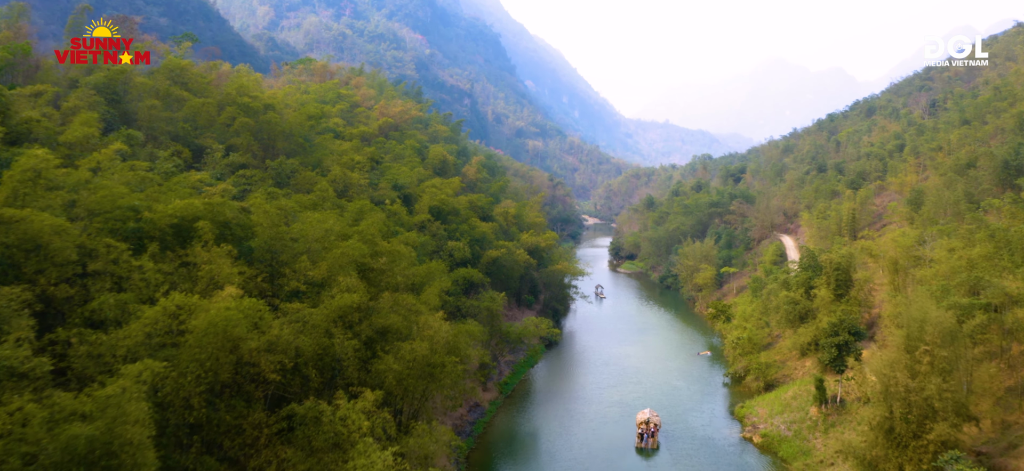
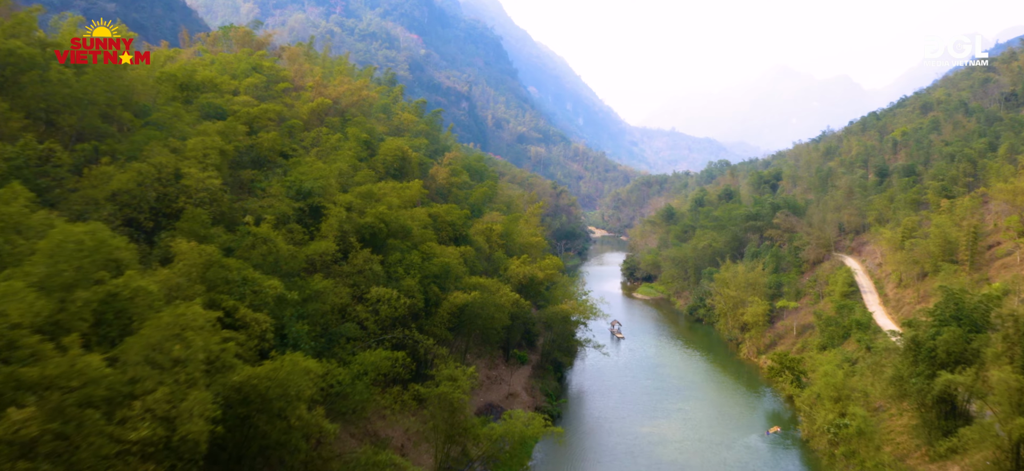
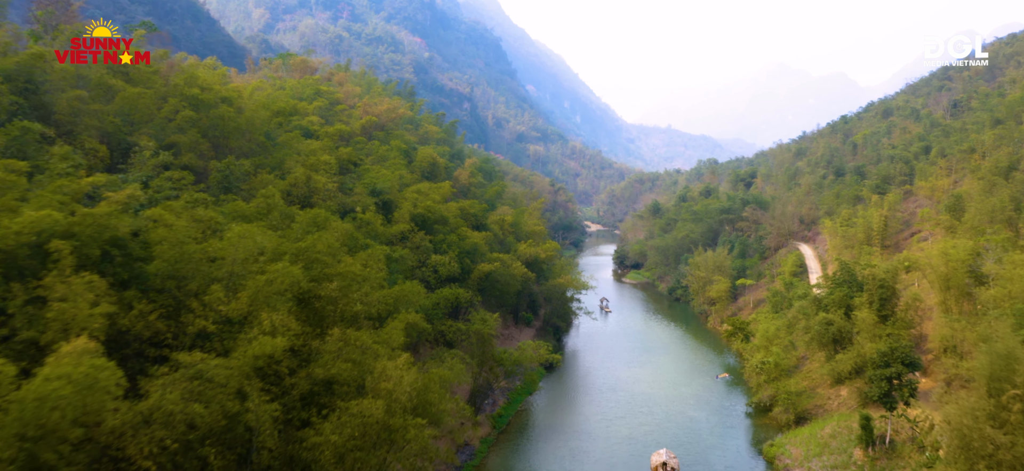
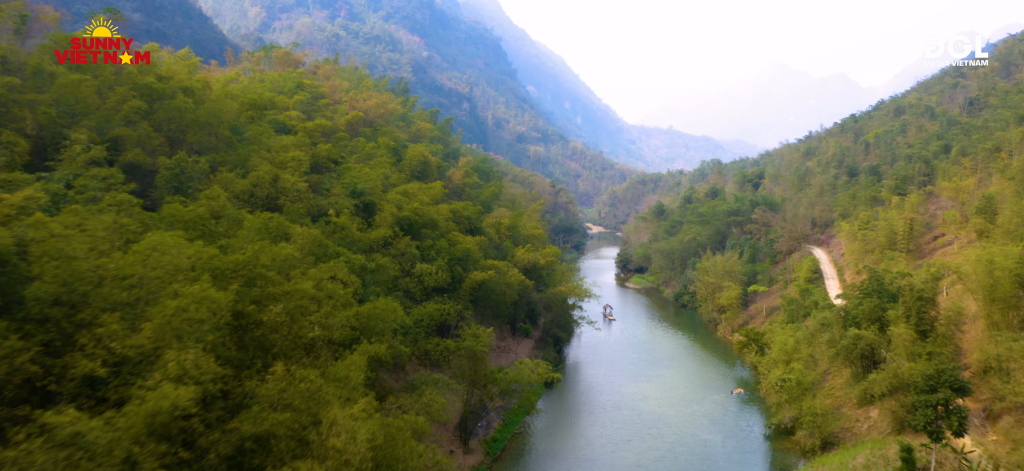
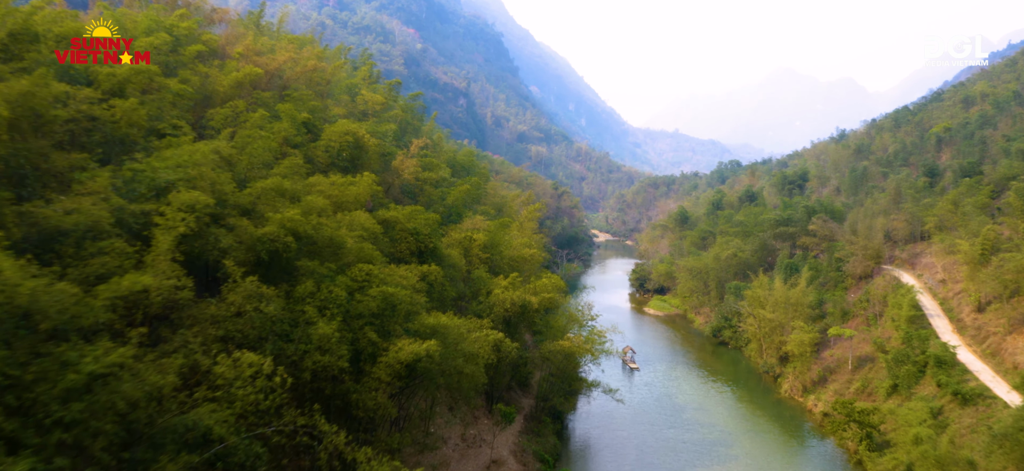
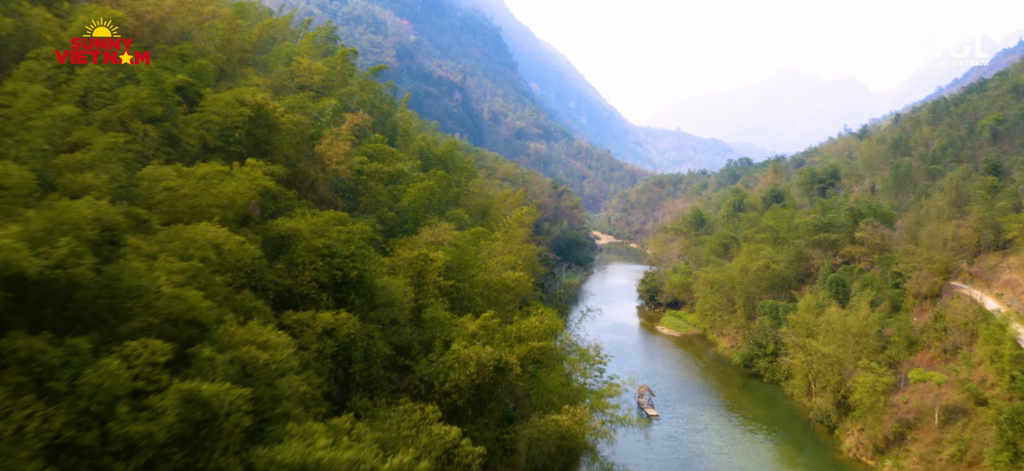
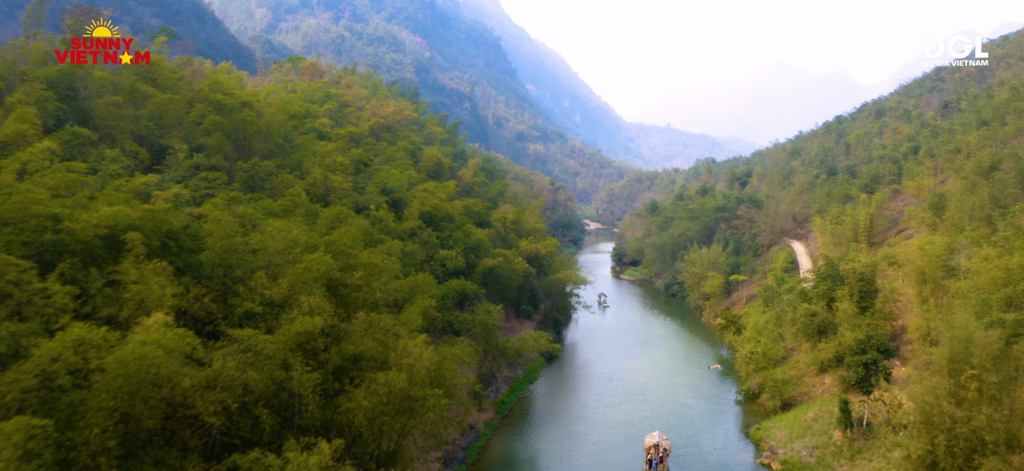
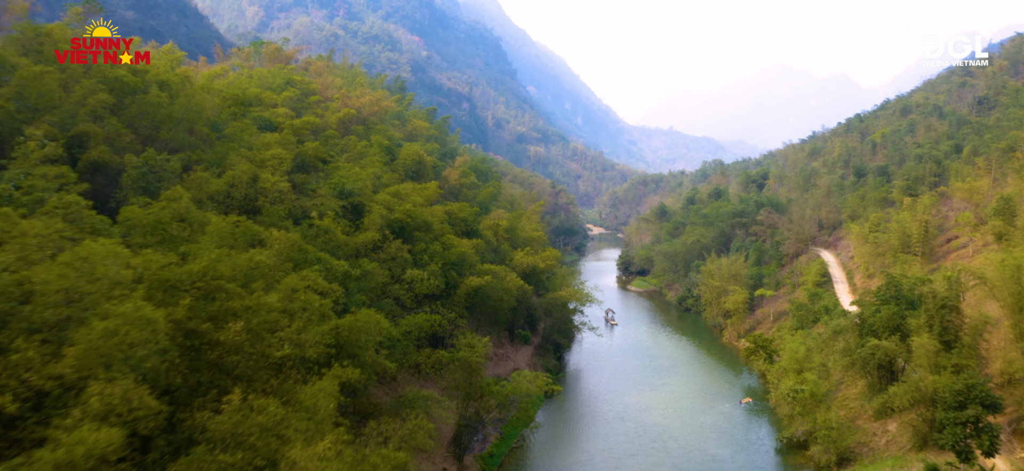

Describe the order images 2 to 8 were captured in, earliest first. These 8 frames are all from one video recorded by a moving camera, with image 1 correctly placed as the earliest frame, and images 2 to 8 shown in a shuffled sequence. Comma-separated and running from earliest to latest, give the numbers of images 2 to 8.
7, 3, 4, 8, 2, 5, 6
